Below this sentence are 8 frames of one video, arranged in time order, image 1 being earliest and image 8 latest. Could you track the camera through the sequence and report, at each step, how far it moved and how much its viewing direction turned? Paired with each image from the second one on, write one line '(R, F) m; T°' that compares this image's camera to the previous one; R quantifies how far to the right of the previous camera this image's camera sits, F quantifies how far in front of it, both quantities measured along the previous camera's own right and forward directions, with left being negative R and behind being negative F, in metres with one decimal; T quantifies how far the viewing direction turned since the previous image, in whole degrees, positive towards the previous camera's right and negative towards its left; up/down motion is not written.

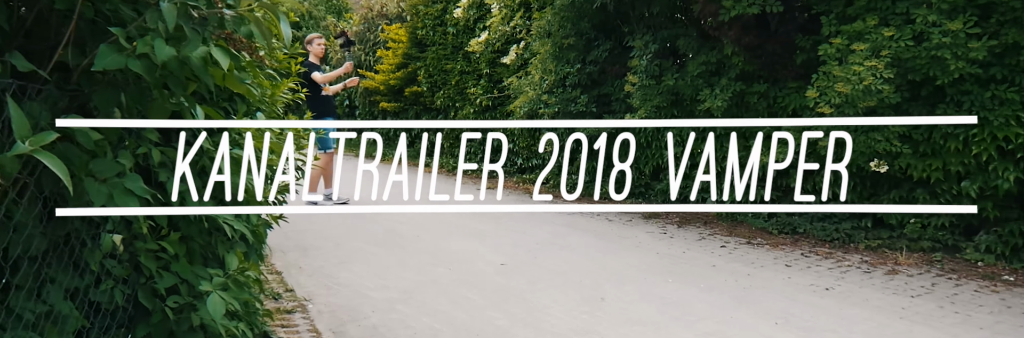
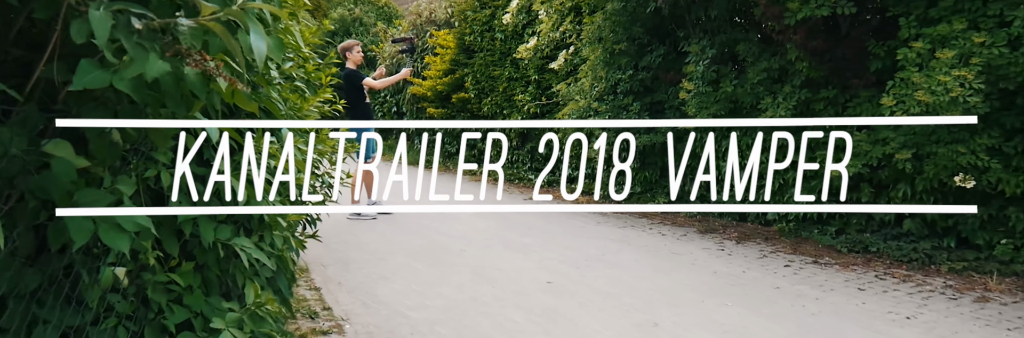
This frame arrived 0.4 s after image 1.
(0.0, +0.3) m; -4°
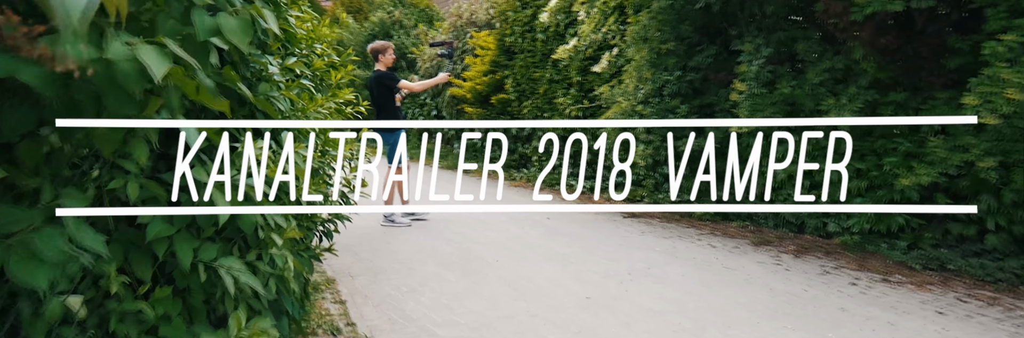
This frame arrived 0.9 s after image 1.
(0.0, +0.4) m; -3°
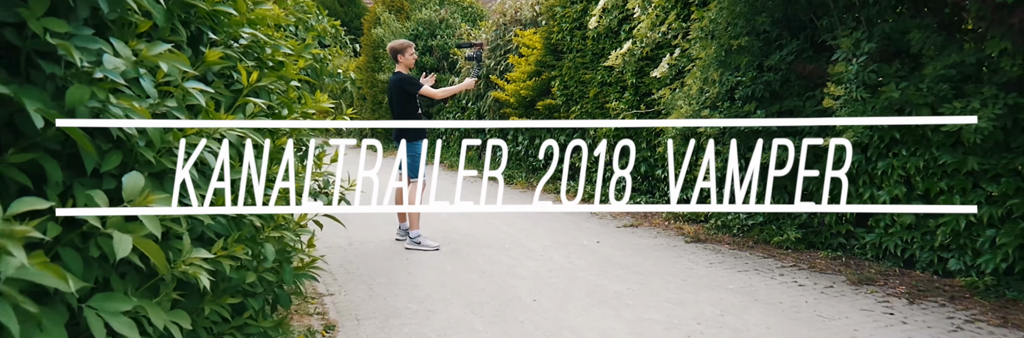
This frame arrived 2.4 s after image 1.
(0.0, +1.1) m; -4°
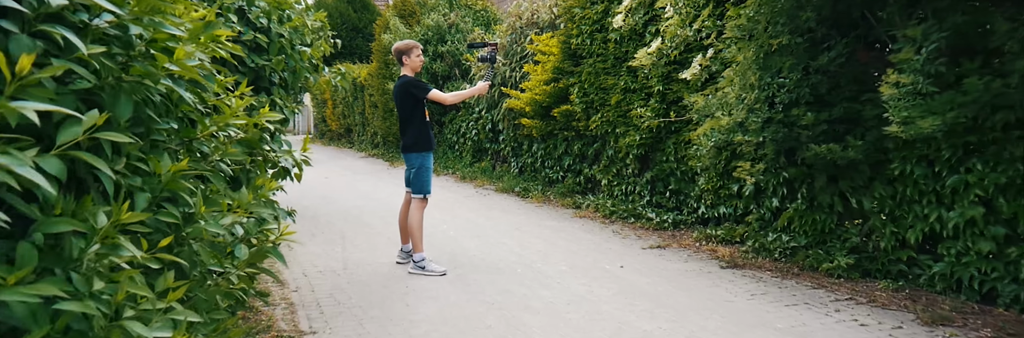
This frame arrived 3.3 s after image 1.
(0.0, +0.7) m; -1°
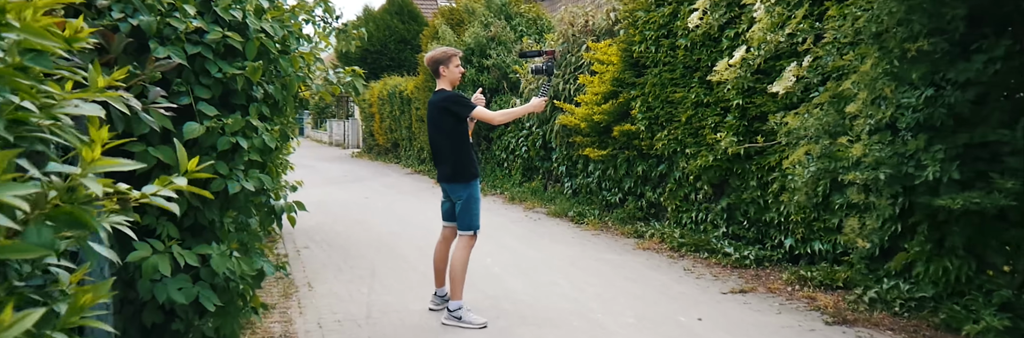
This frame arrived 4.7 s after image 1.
(0.0, +1.1) m; -4°
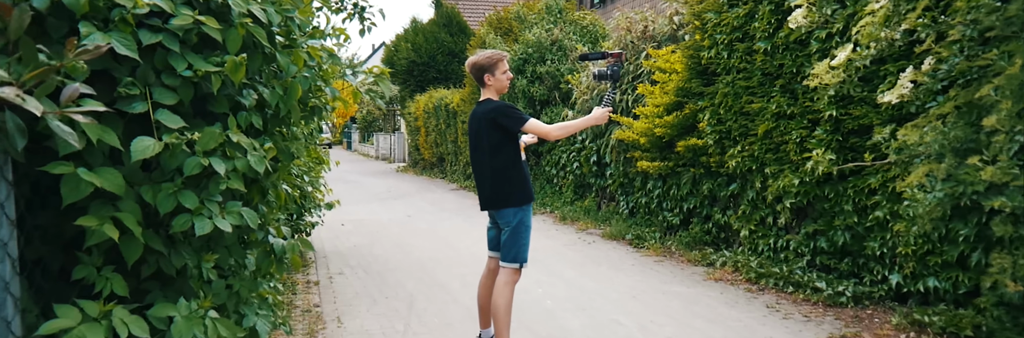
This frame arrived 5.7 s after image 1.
(-0.1, +0.8) m; -3°
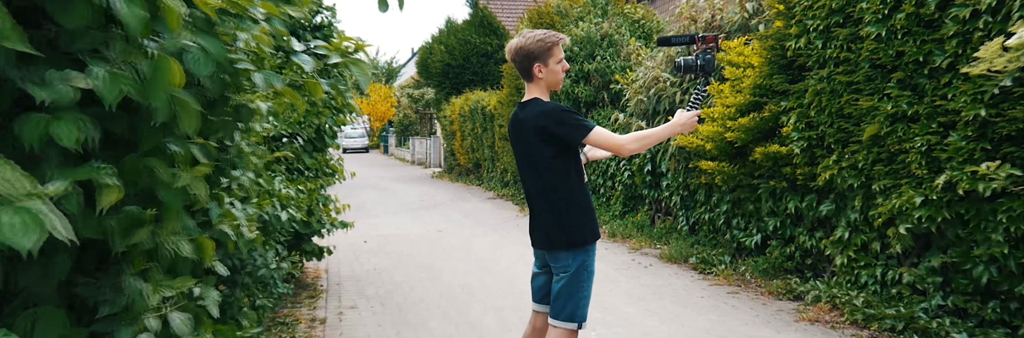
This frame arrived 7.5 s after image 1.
(-0.1, +1.3) m; -3°
